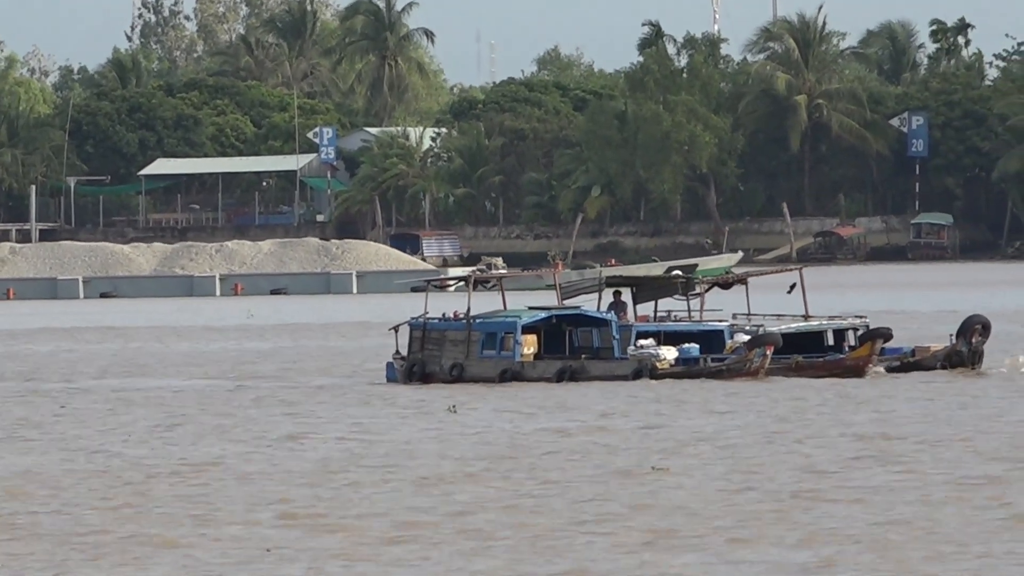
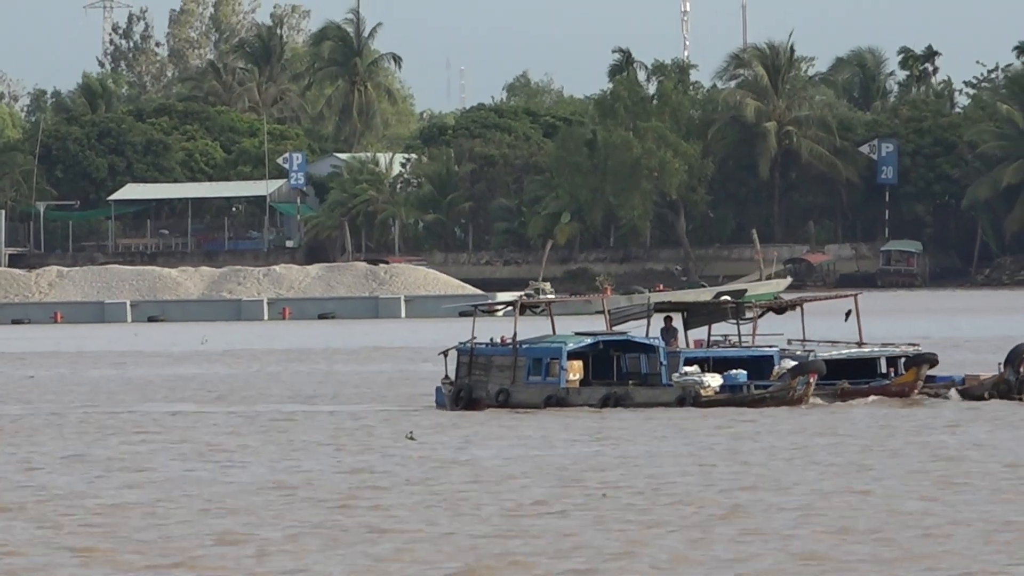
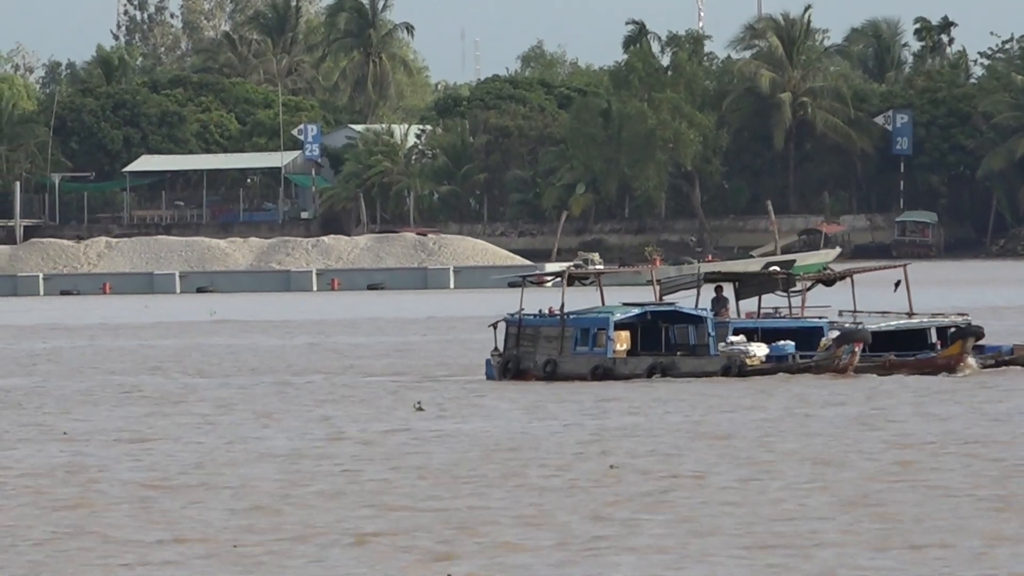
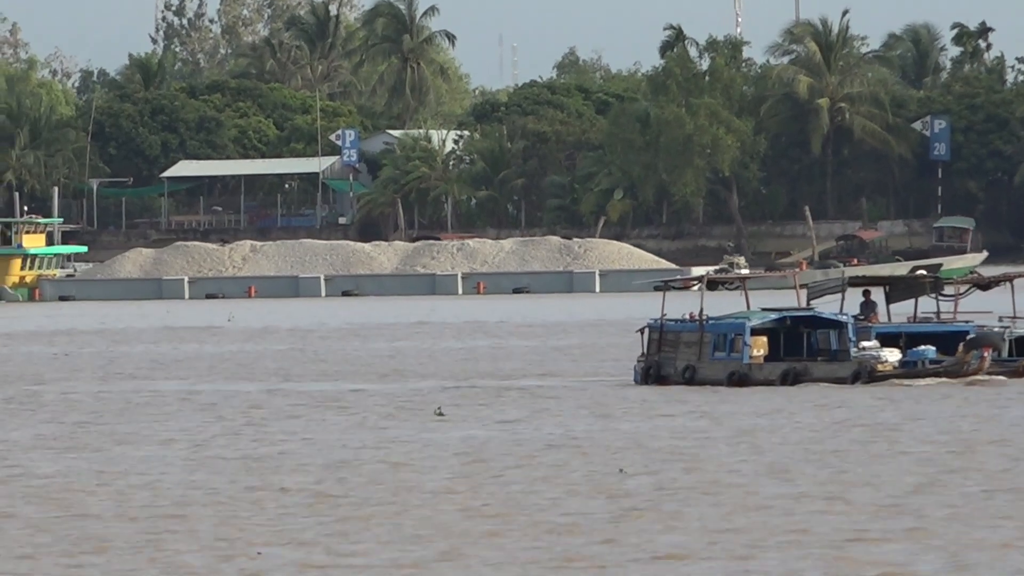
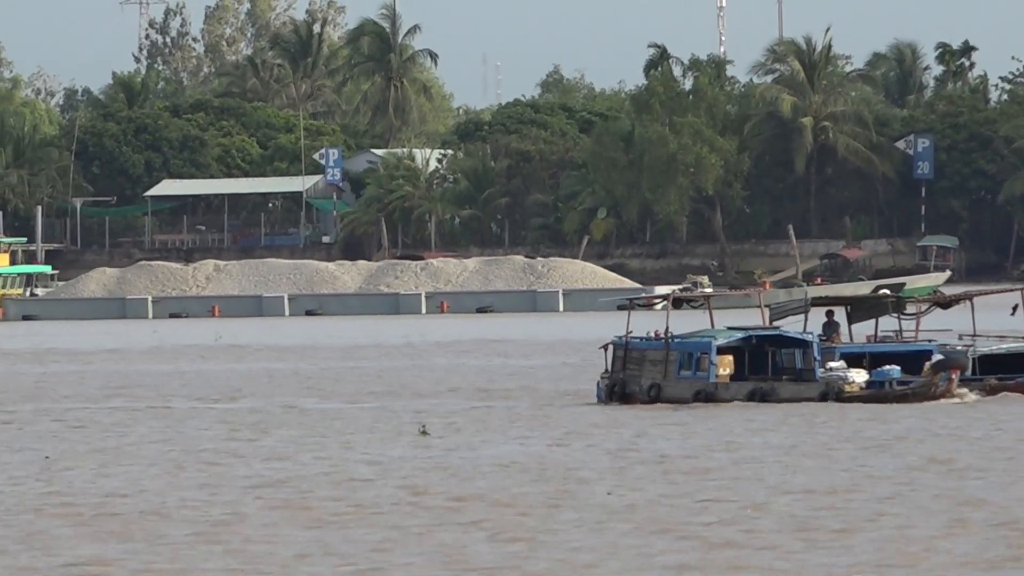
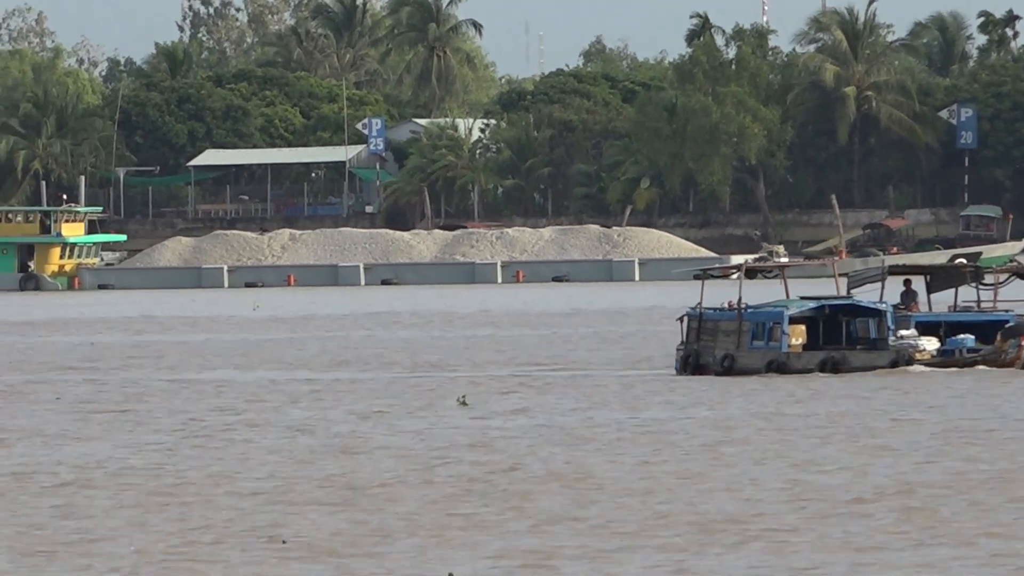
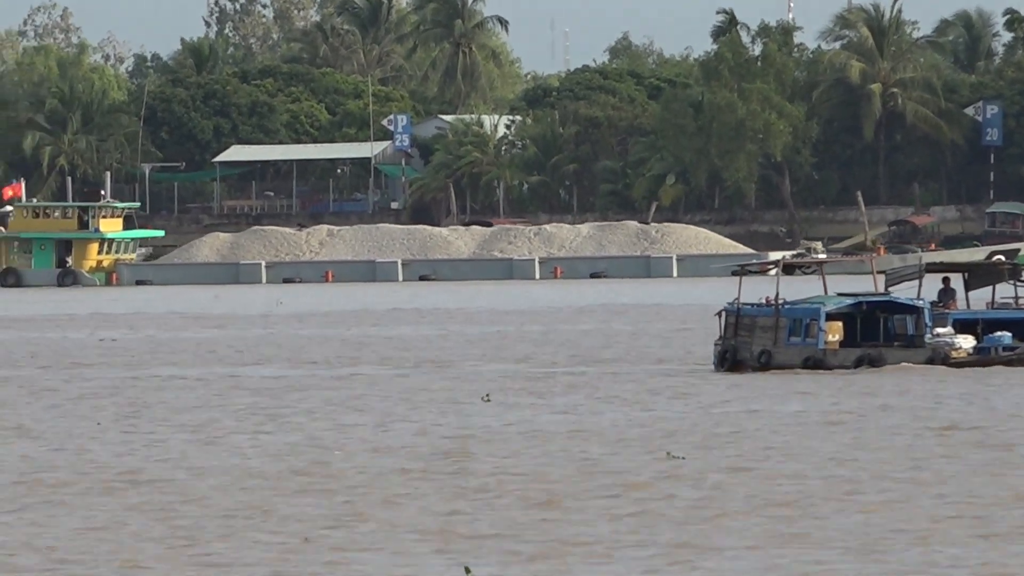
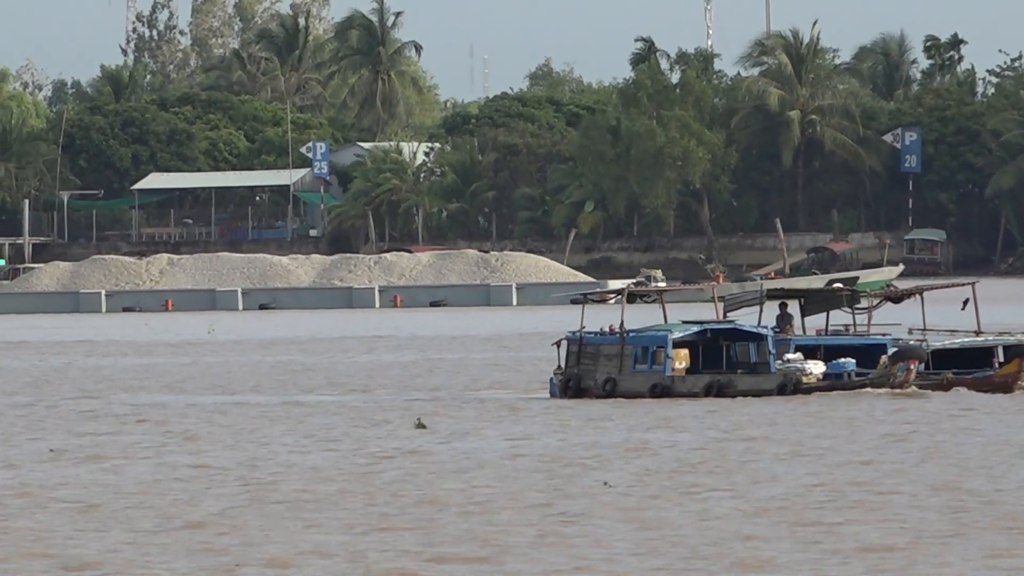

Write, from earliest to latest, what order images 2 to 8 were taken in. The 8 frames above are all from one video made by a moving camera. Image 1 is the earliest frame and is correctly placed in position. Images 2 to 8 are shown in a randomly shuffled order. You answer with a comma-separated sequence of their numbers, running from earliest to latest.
2, 3, 8, 5, 4, 6, 7
